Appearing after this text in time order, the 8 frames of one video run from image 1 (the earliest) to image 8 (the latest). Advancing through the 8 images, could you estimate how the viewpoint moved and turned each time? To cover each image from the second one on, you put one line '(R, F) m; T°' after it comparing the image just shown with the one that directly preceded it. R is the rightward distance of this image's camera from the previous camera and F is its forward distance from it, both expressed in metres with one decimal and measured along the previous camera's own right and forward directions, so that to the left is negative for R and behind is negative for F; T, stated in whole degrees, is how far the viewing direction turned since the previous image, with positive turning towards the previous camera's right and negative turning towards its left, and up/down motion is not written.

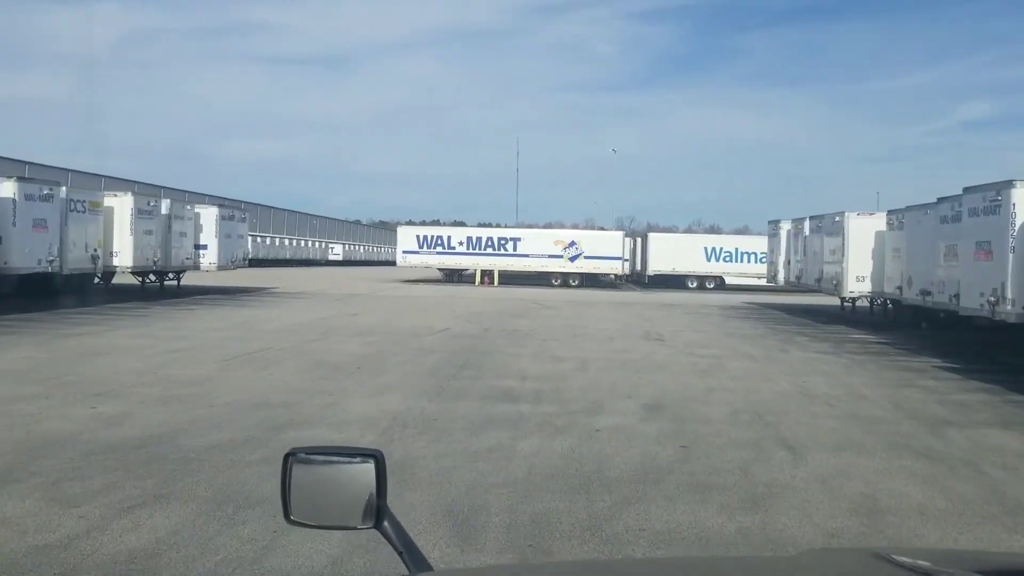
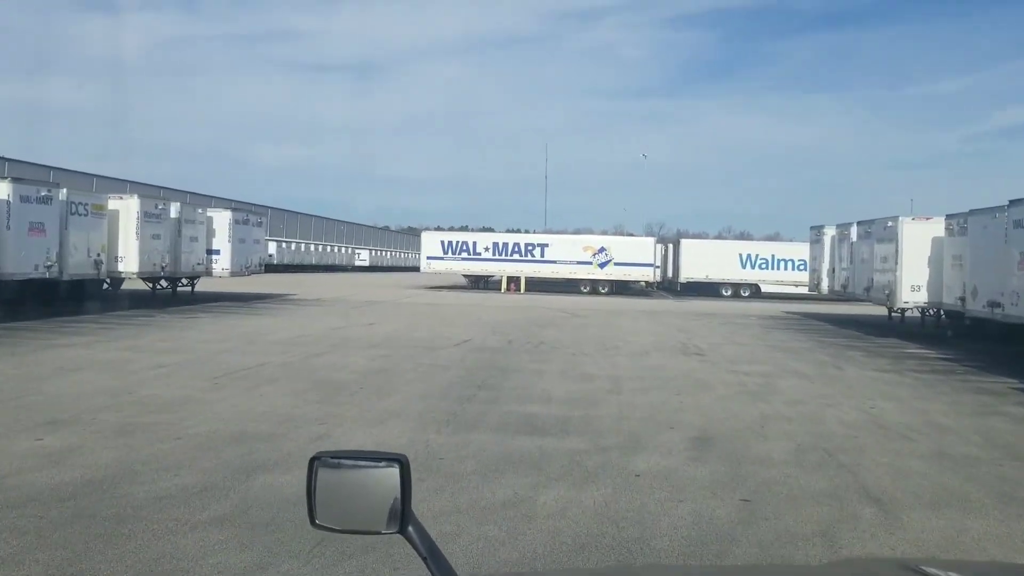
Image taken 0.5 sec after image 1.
(+0.1, +1.7) m; -2°
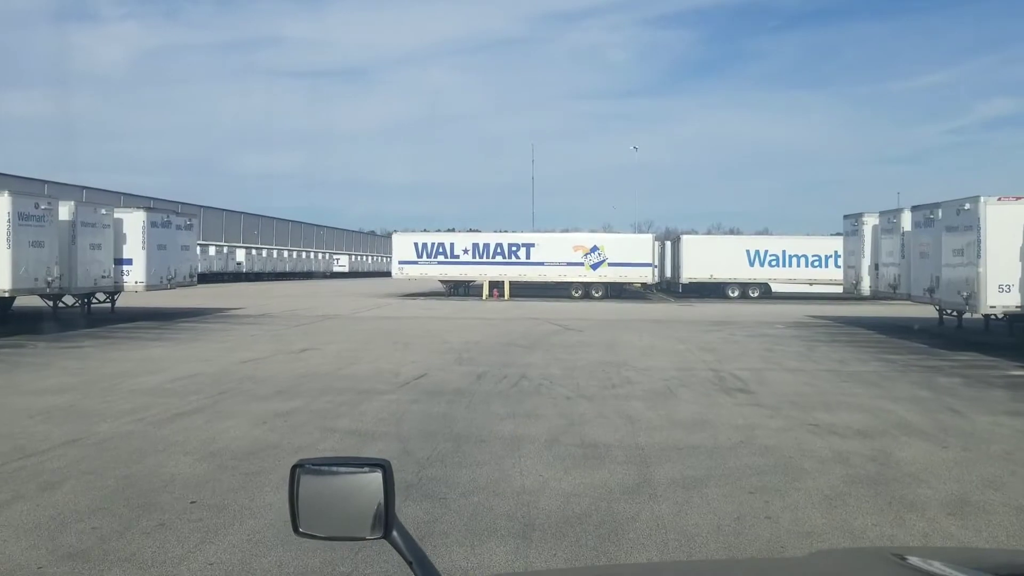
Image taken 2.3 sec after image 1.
(+0.3, +5.3) m; +1°
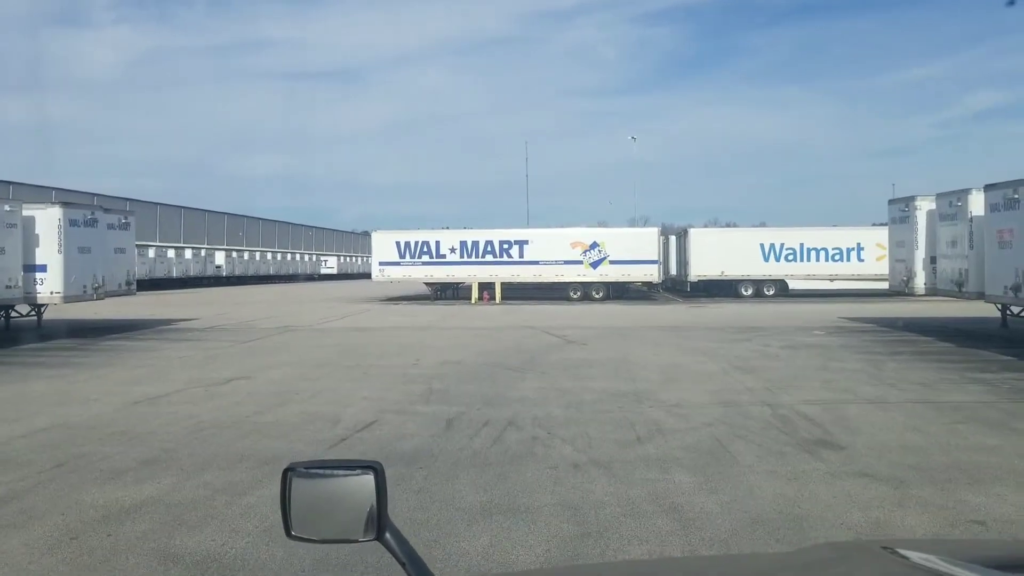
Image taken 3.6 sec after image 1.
(+0.2, +4.0) m; 0°
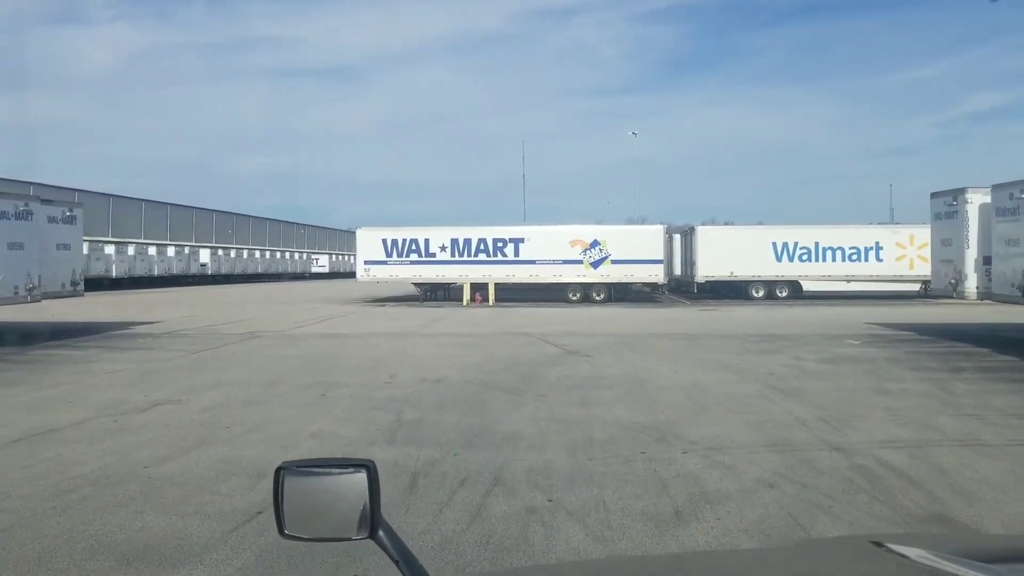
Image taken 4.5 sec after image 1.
(+0.1, +2.7) m; 0°
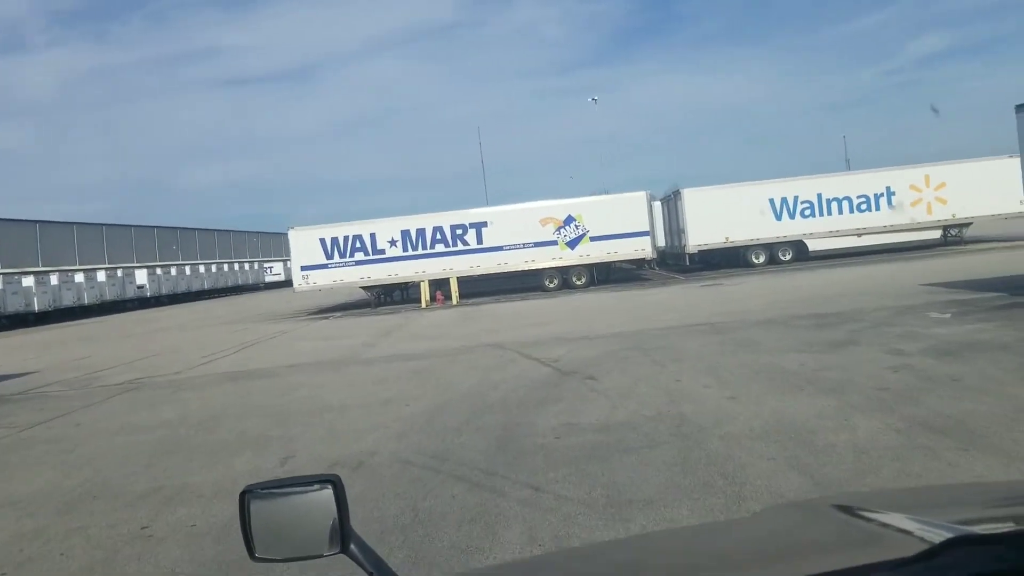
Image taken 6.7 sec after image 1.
(+0.1, +5.4) m; +2°
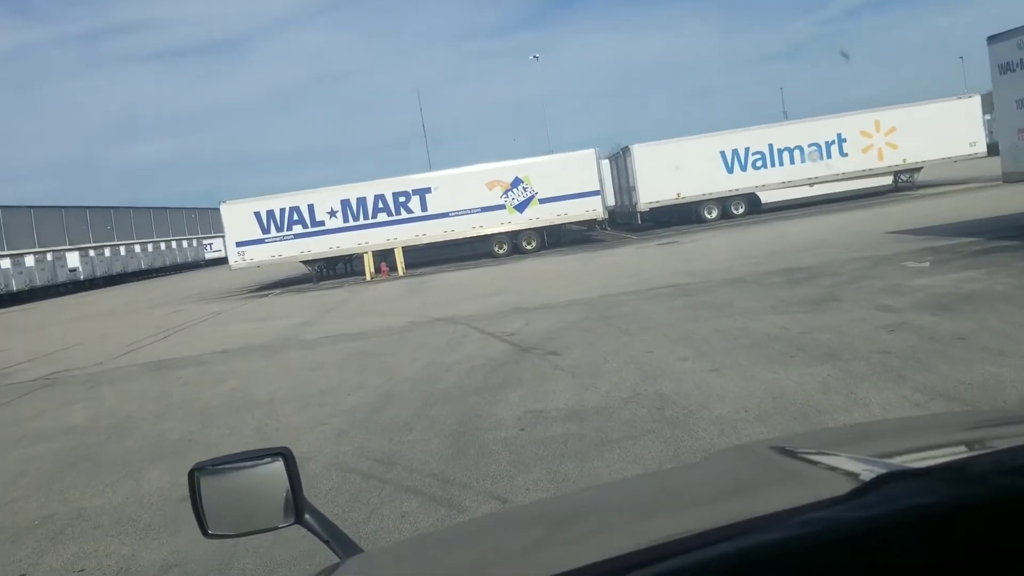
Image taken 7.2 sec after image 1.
(0.0, +1.2) m; +3°
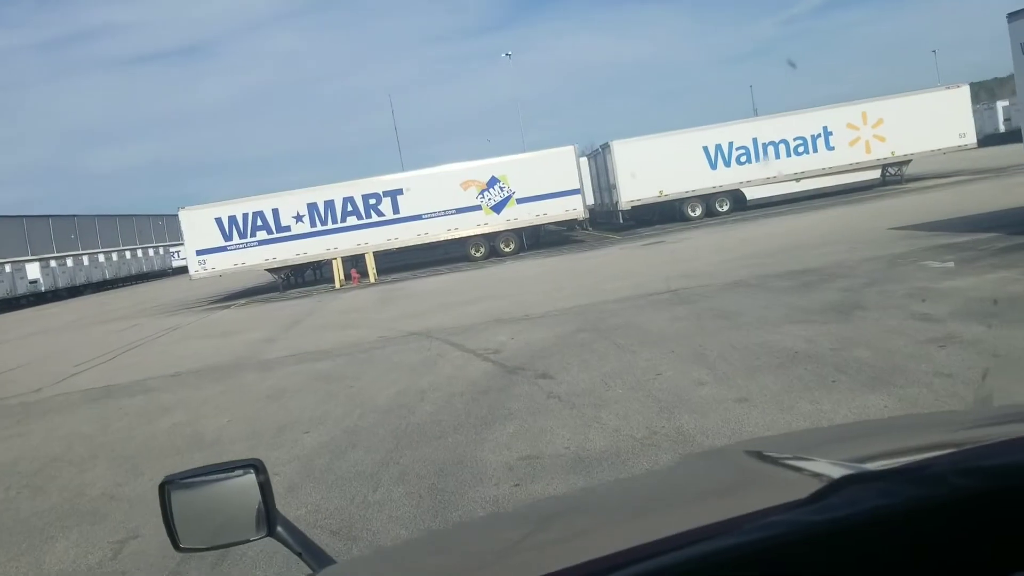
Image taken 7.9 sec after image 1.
(-0.1, +1.4) m; +1°
